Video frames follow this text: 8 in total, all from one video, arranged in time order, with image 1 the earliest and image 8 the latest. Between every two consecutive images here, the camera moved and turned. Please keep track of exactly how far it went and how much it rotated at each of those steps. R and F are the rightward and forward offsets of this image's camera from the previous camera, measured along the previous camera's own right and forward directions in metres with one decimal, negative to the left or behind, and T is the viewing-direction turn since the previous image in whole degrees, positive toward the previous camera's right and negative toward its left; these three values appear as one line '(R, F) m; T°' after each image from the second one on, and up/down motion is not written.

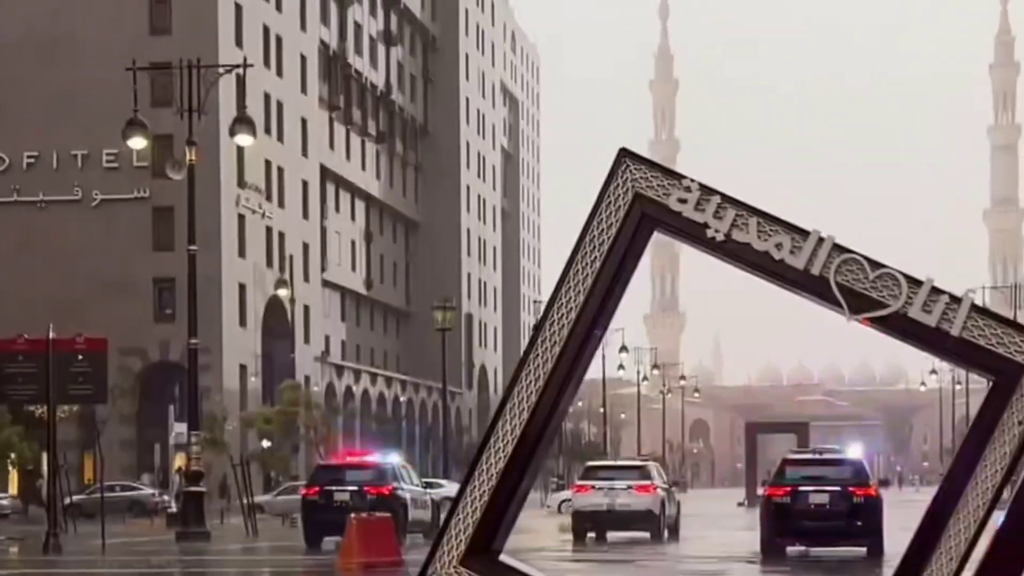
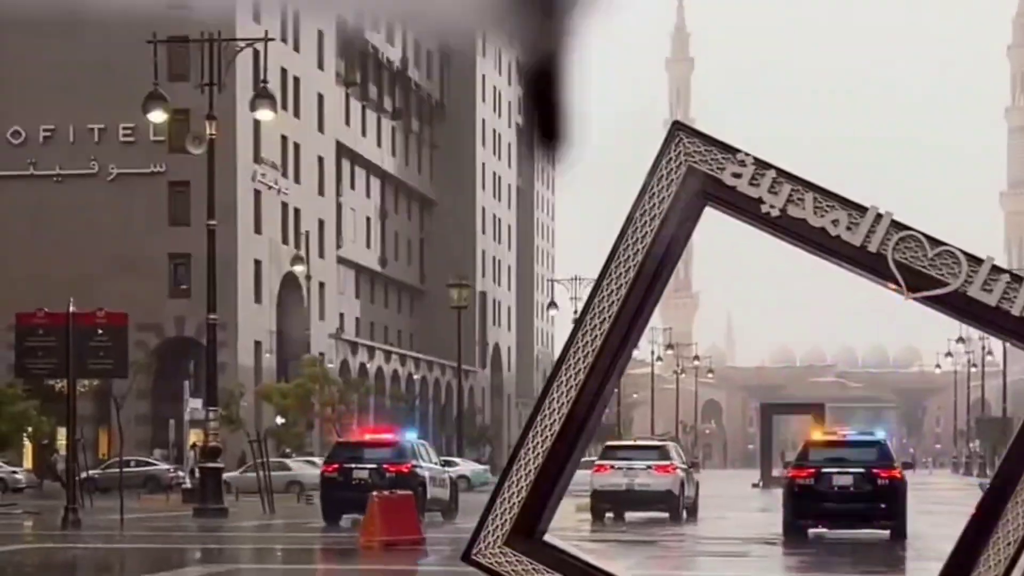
(0.0, -0.1) m; 0°
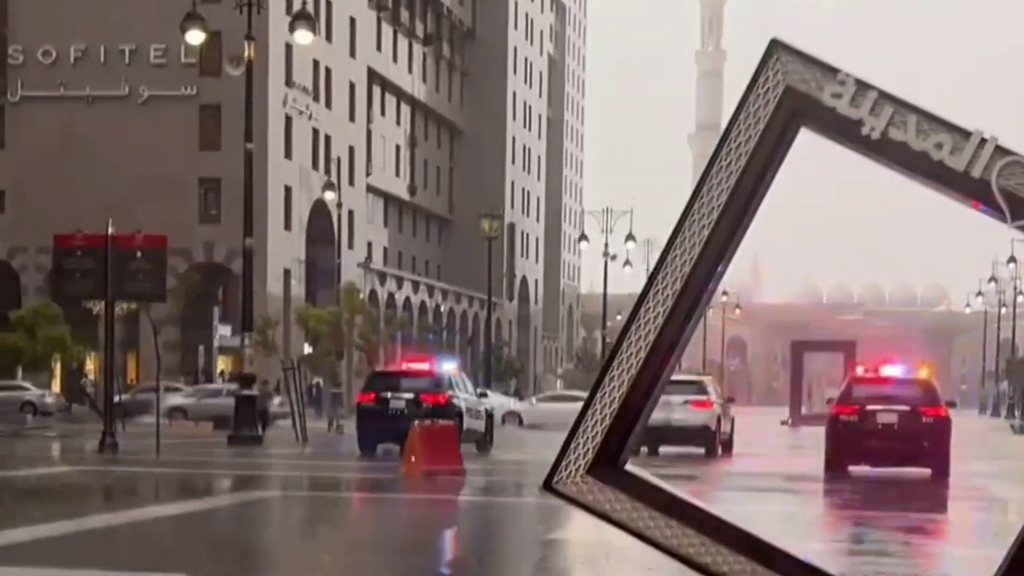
(0.0, +0.1) m; -1°
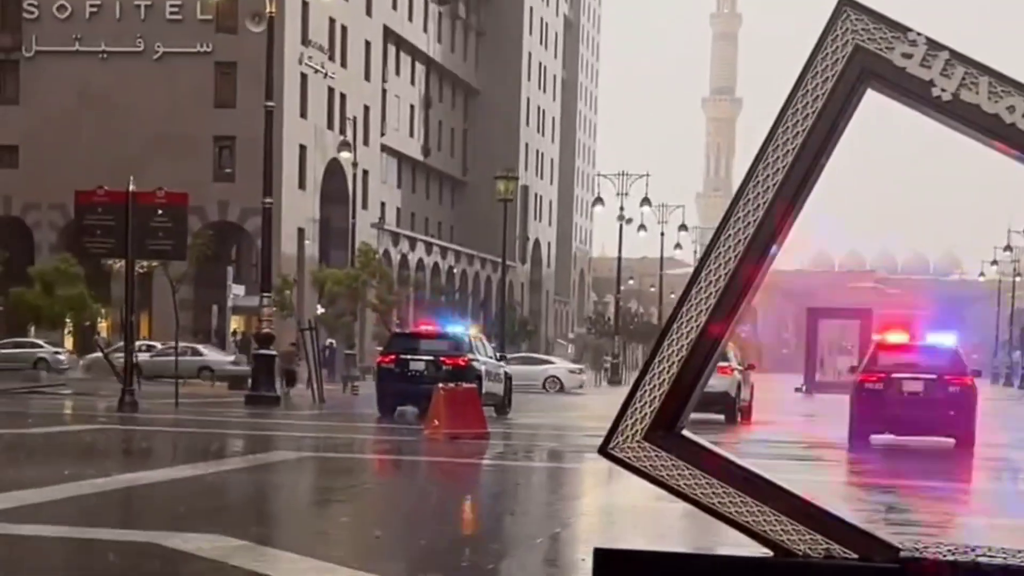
(-0.2, +0.2) m; 0°
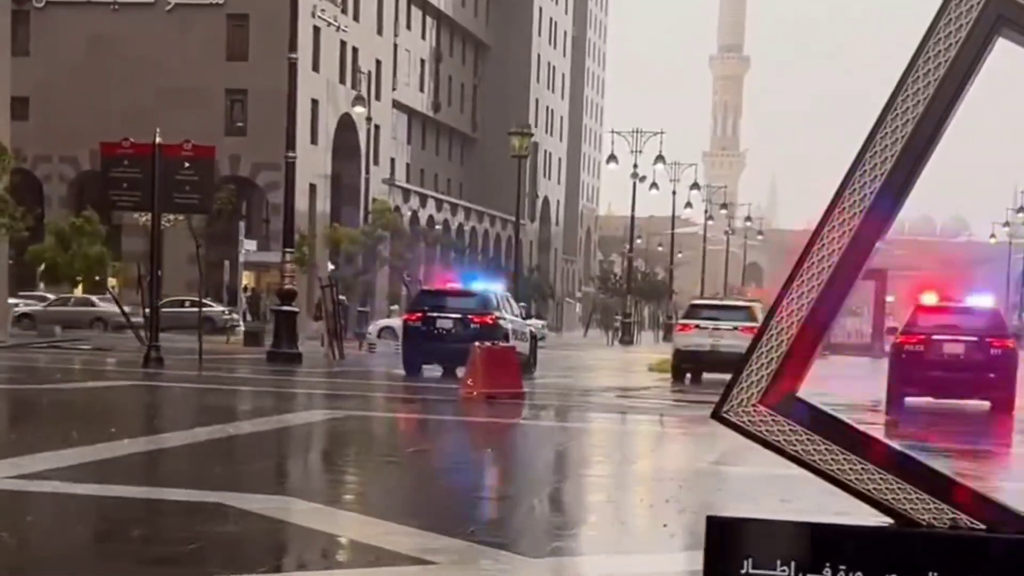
(-0.5, +0.3) m; 0°
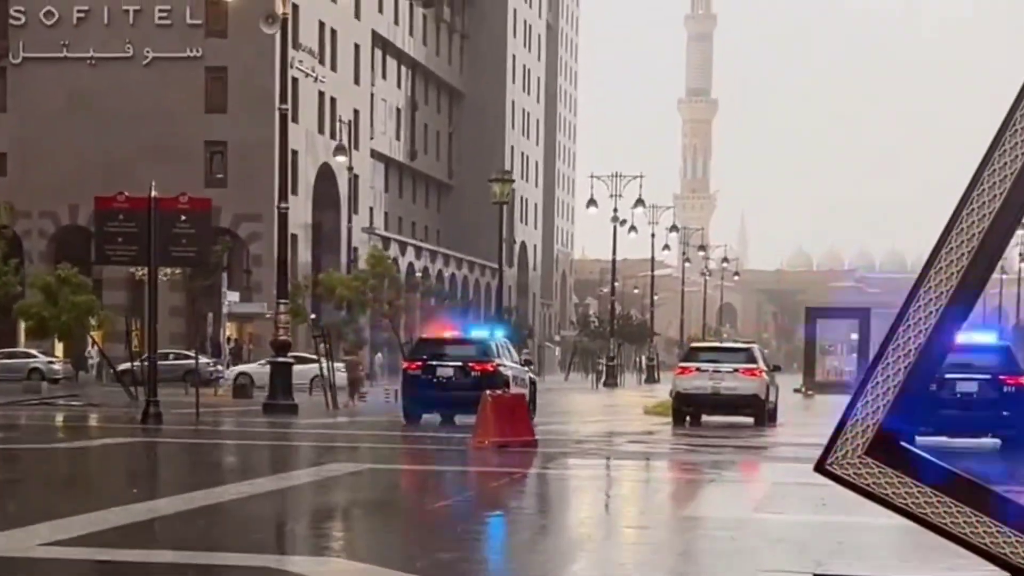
(-0.5, +0.1) m; +1°
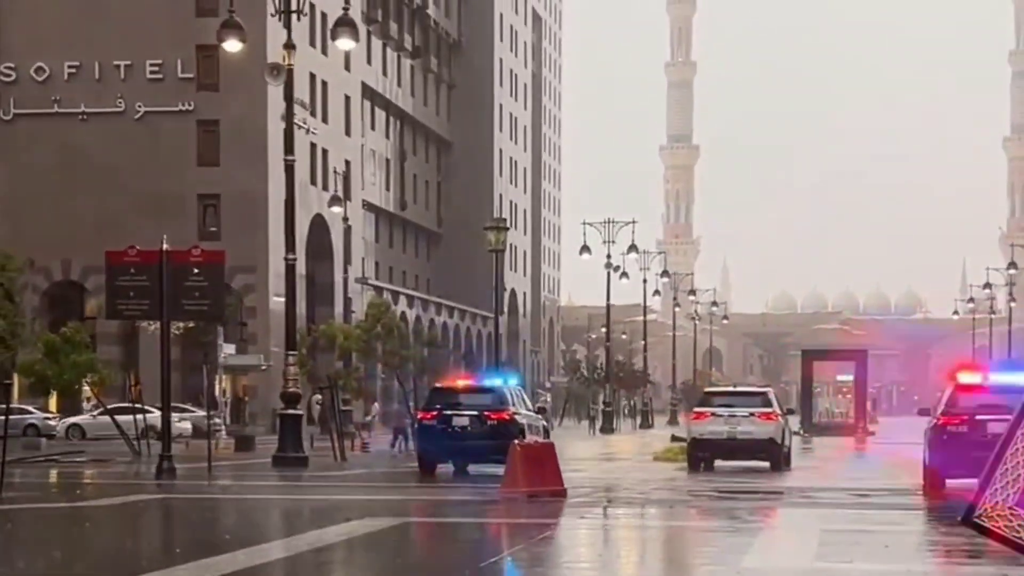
(-0.5, +0.1) m; +1°
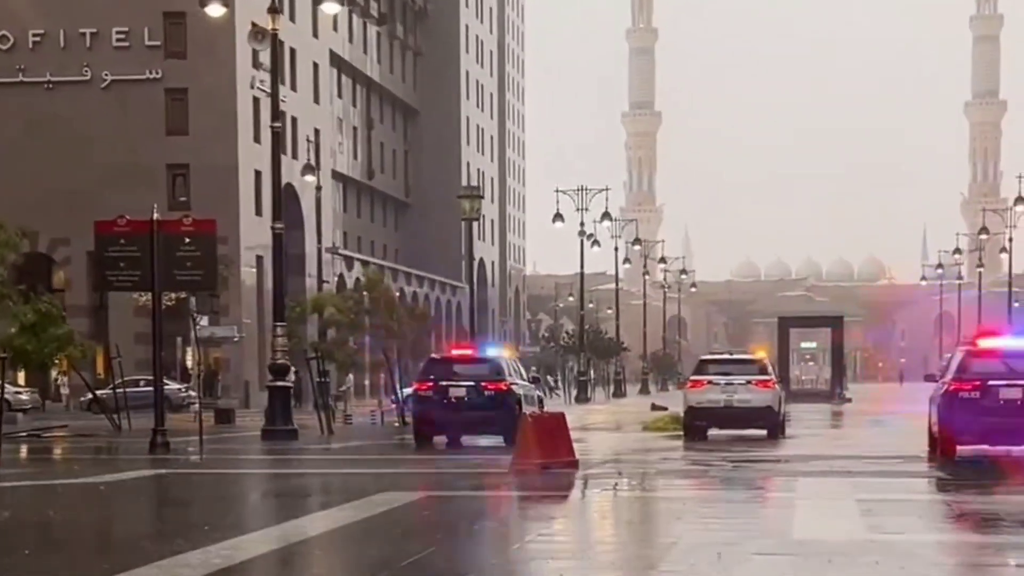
(-0.6, +0.4) m; +1°
